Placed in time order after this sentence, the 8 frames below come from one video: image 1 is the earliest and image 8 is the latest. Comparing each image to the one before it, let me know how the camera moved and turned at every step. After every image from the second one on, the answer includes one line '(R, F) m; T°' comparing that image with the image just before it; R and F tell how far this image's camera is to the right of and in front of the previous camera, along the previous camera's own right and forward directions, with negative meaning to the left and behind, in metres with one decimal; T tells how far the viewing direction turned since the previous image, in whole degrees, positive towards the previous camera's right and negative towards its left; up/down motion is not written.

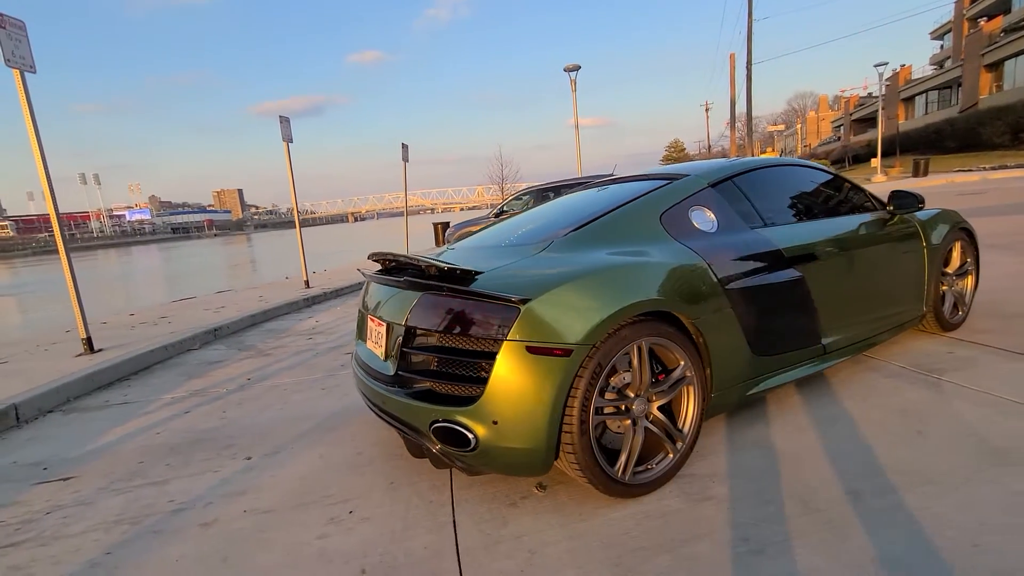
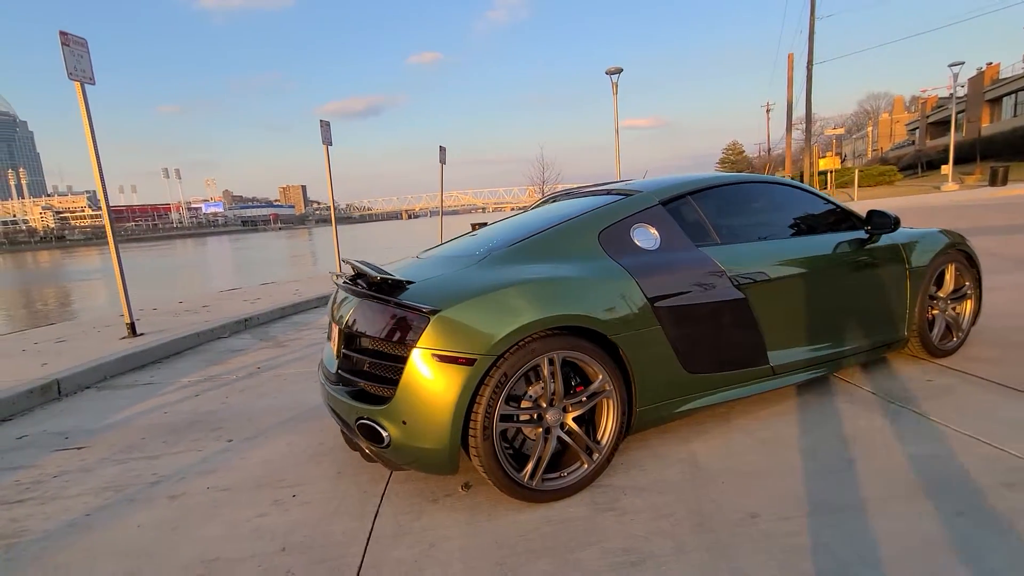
(+0.6, -0.1) m; -6°
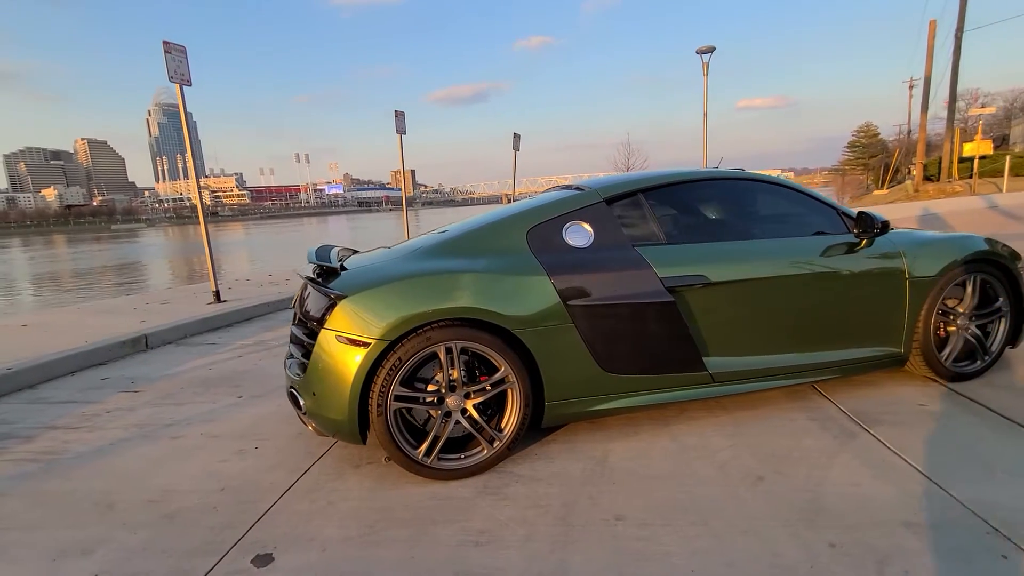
(+0.9, 0.0) m; -11°
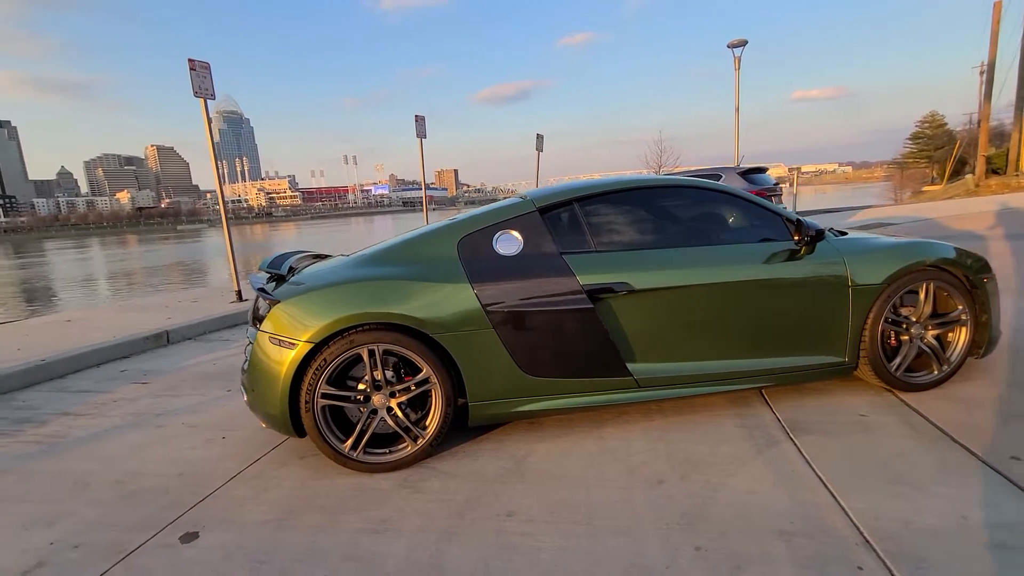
(+0.6, -0.1) m; -5°
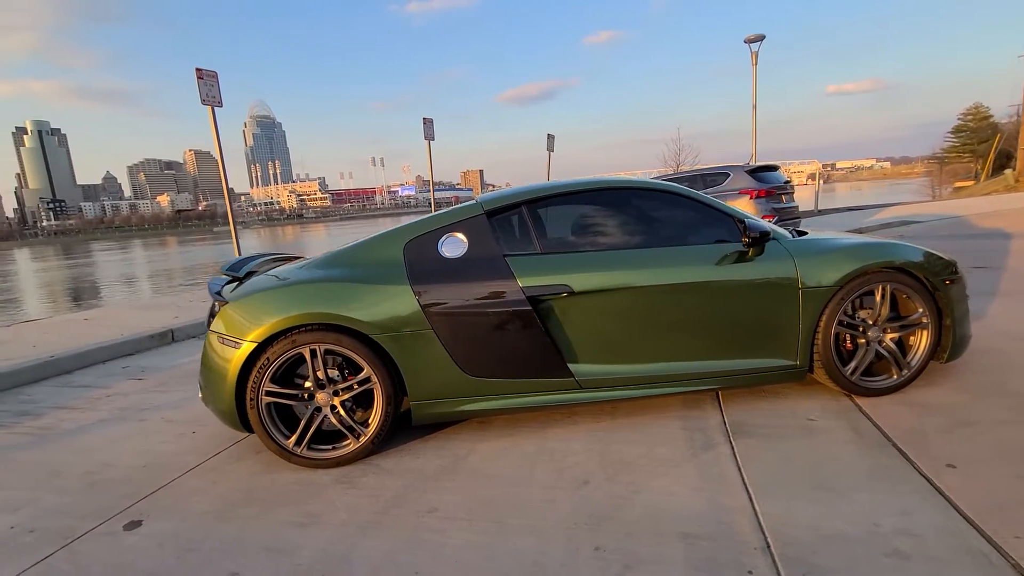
(+0.5, 0.0) m; -3°
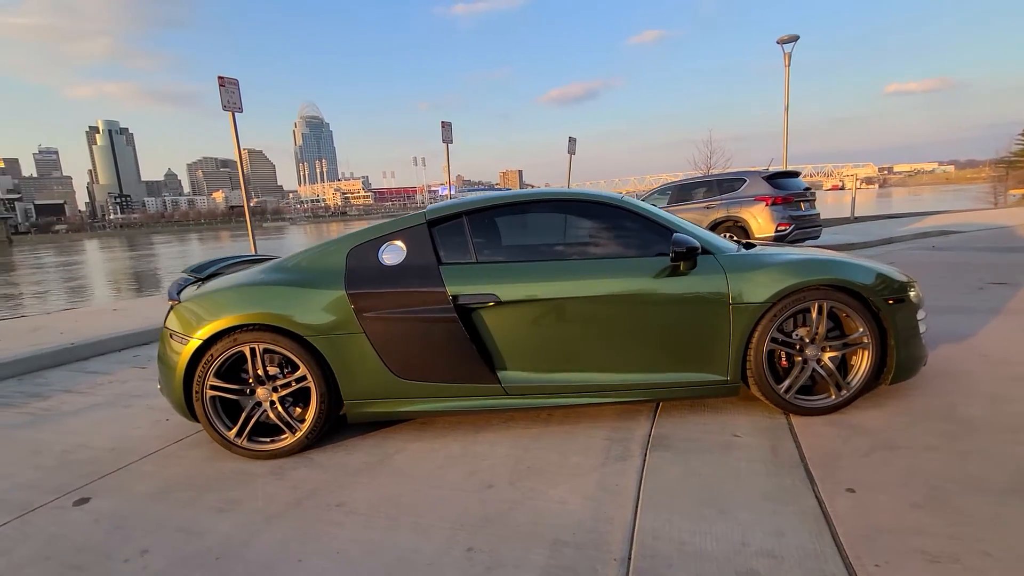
(+0.6, -0.1) m; -4°
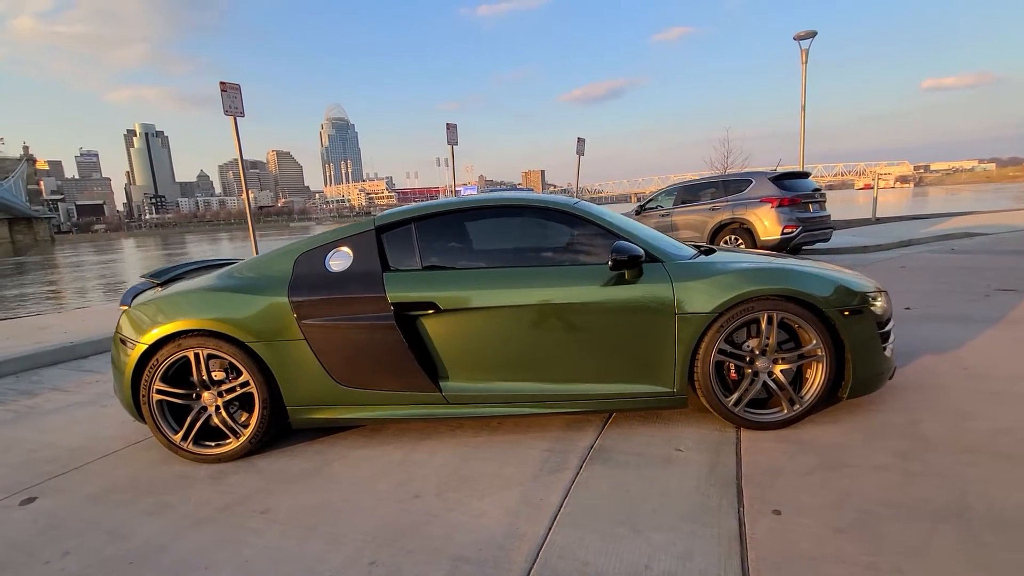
(+0.5, 0.0) m; -3°
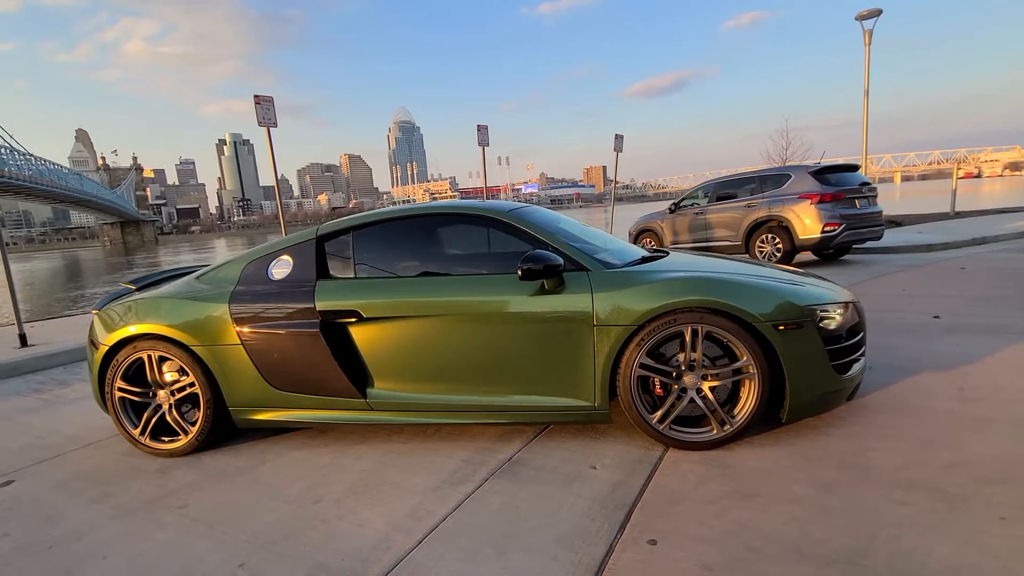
(+0.8, +0.1) m; -7°
